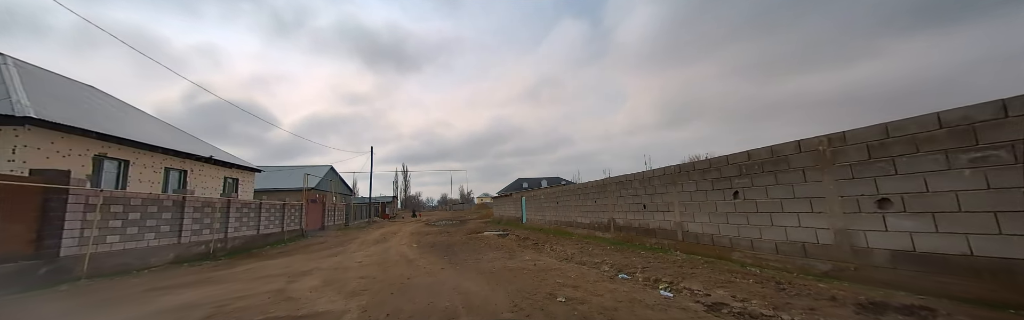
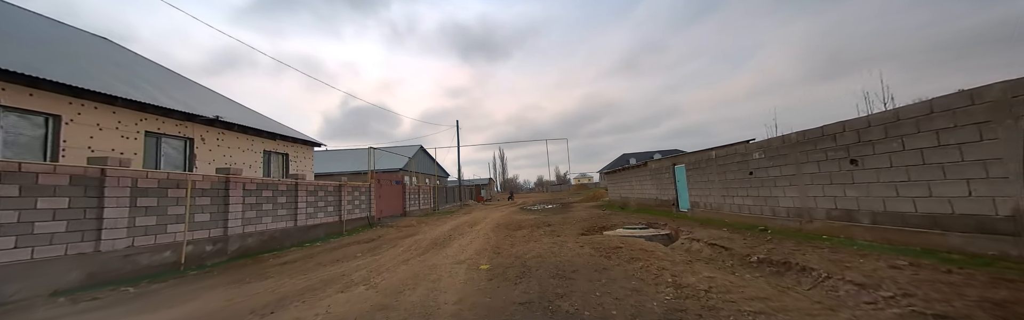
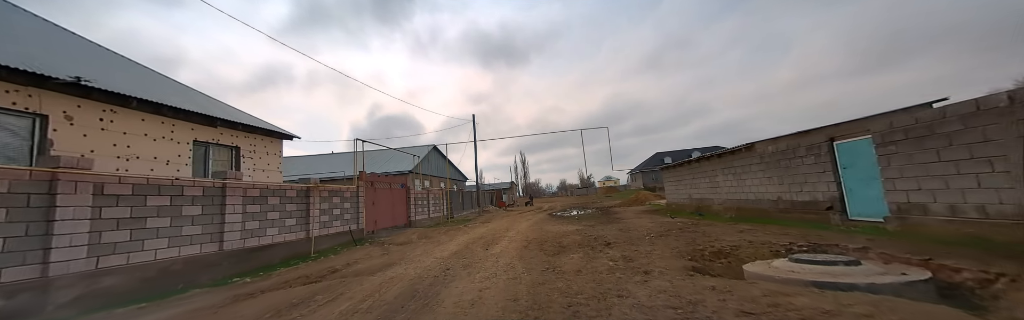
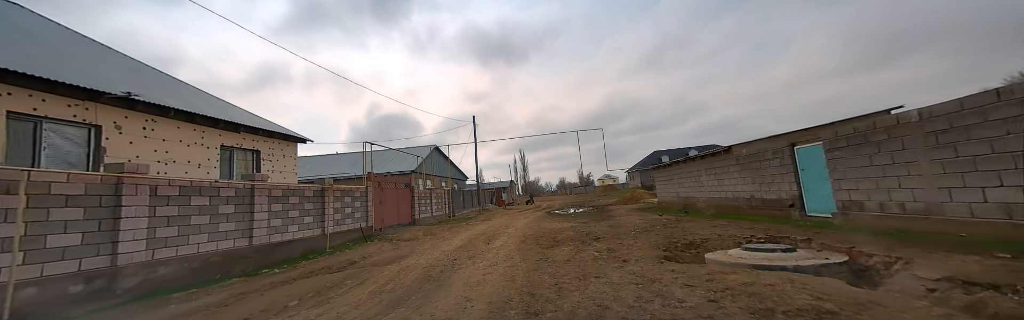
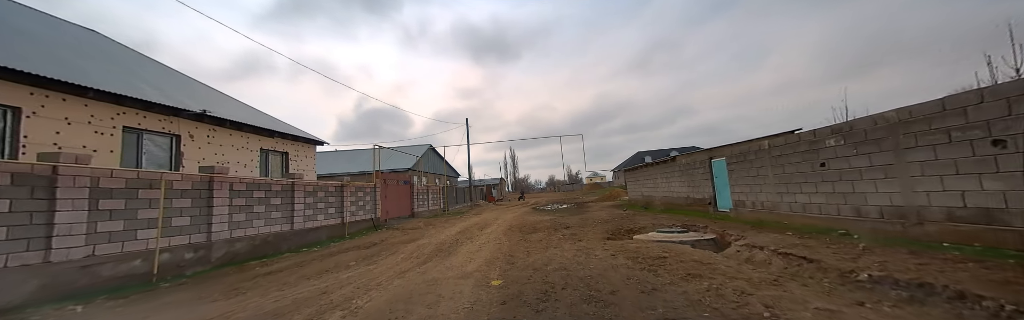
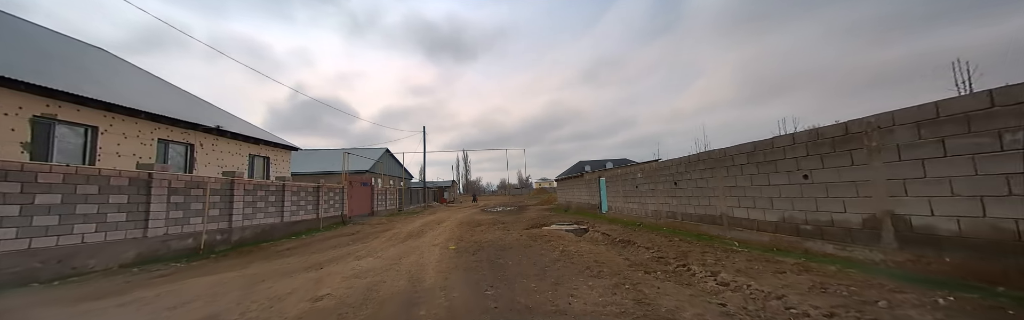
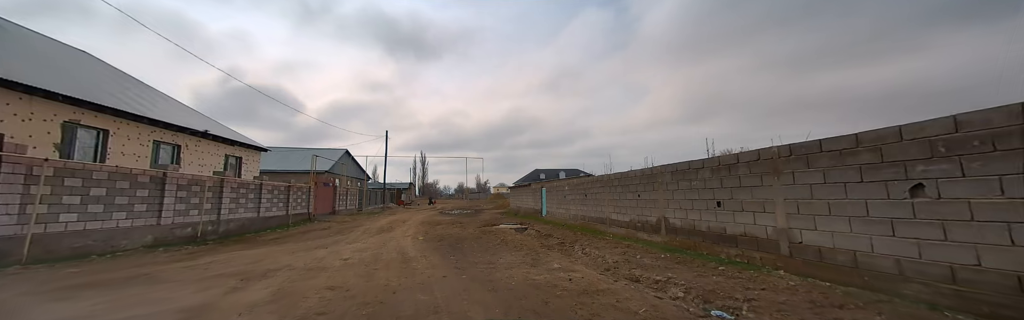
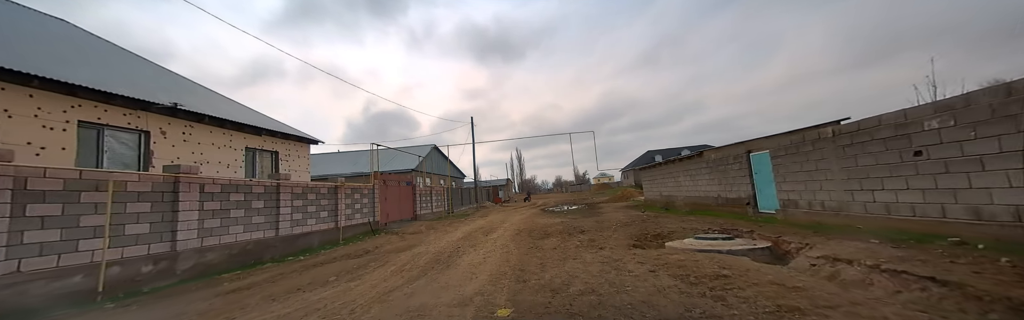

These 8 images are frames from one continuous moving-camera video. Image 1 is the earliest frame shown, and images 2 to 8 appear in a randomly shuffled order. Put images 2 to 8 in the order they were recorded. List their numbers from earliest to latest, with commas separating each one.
7, 6, 2, 5, 8, 4, 3
